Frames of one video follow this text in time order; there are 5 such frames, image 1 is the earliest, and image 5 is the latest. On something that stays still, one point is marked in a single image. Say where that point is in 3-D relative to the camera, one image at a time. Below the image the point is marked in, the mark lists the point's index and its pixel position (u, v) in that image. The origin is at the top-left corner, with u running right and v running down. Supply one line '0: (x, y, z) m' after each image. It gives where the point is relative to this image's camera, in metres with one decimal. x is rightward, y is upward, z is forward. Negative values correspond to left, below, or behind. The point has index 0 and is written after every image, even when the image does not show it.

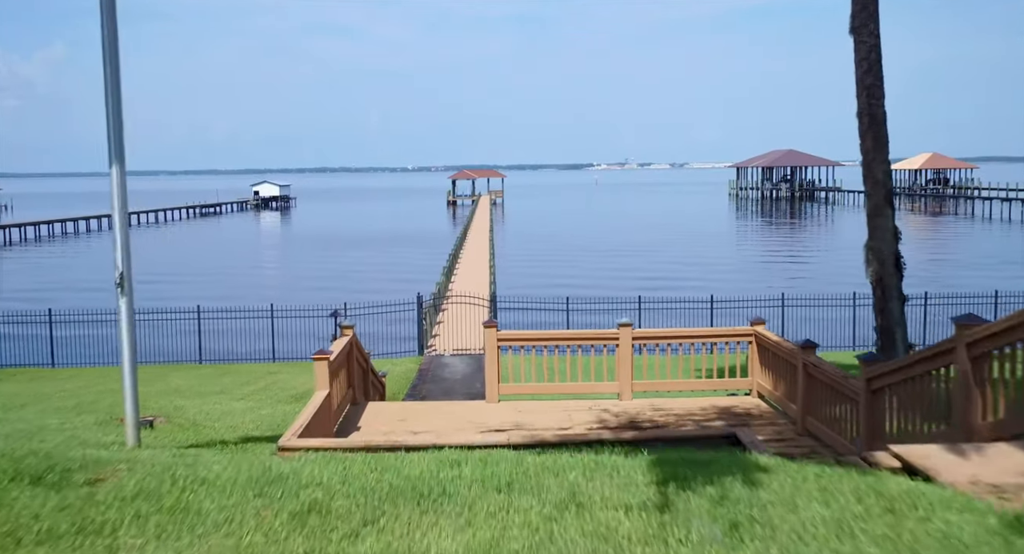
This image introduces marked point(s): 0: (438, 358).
0: (-1.6, -1.8, +19.9) m
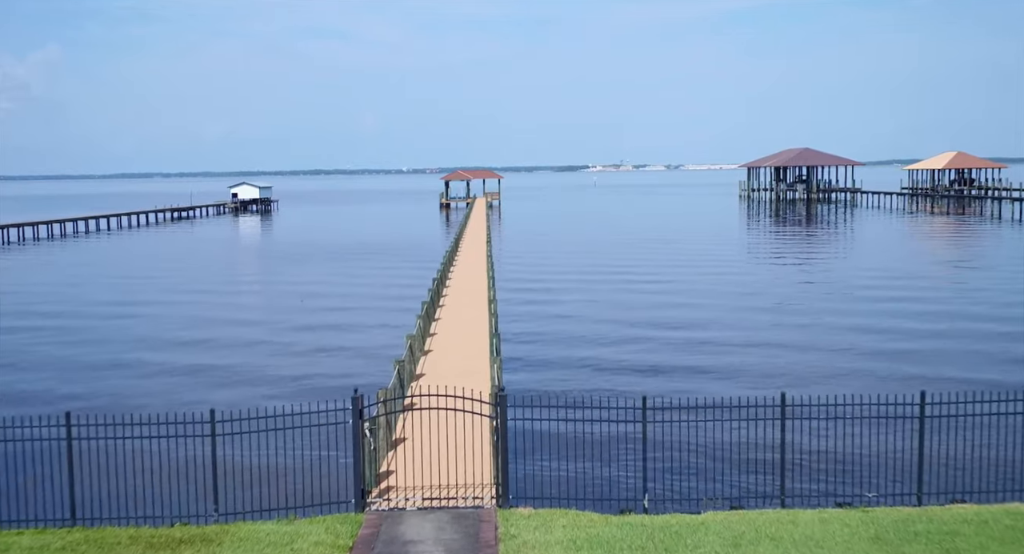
0: (-1.3, -2.8, +9.7) m
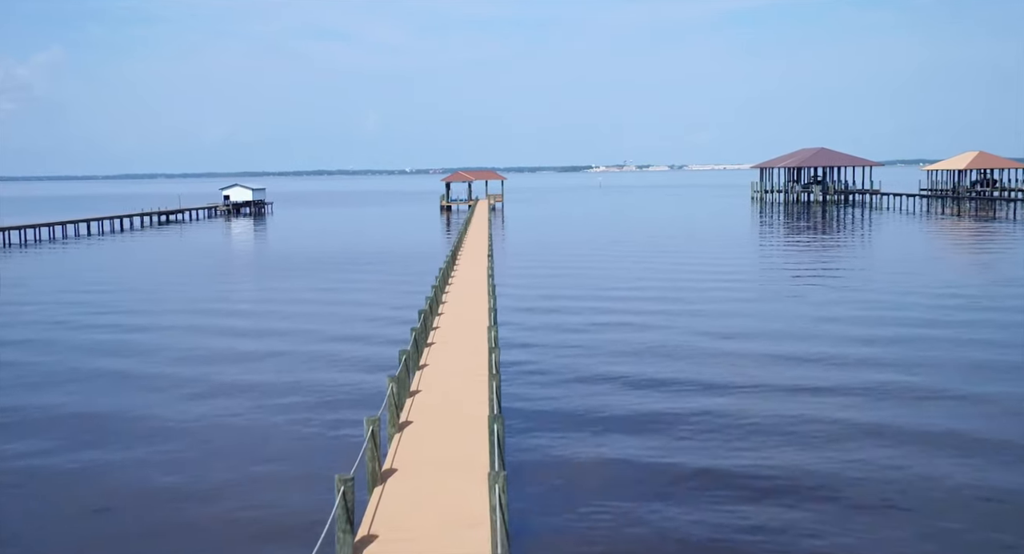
0: (-1.2, -3.6, +3.9) m
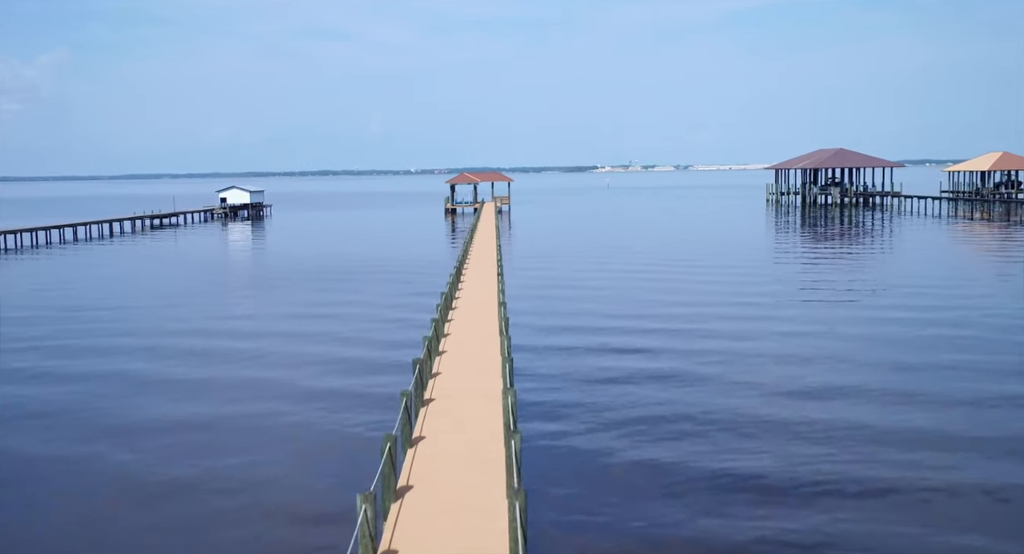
0: (-0.8, -4.4, -1.1) m
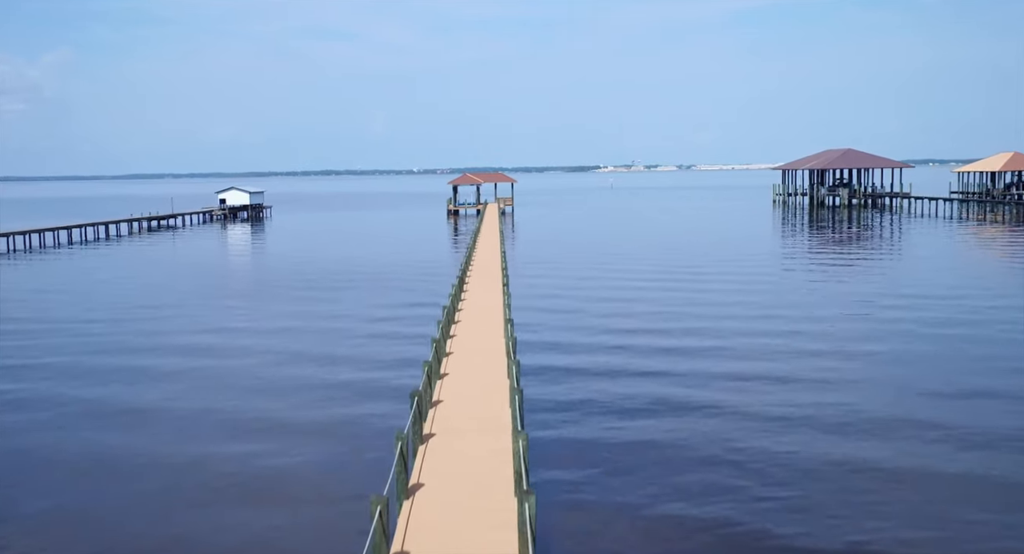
0: (-0.5, -4.8, -3.1) m
